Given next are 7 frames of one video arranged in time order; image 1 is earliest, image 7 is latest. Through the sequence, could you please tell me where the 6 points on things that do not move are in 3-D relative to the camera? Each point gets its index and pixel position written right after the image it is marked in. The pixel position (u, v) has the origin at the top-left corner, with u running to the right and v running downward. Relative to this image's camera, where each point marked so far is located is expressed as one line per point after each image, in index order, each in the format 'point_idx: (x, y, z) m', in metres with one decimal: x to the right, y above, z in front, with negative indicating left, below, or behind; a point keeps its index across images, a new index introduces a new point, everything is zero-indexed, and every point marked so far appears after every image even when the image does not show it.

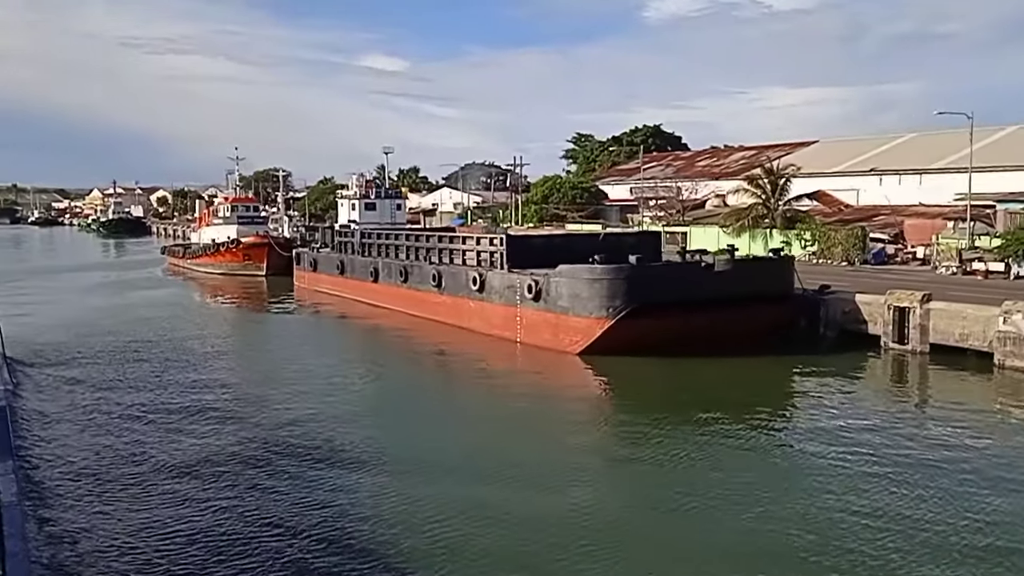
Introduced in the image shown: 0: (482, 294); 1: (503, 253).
0: (-0.6, -0.1, +19.2) m
1: (-0.1, +0.7, +19.3) m
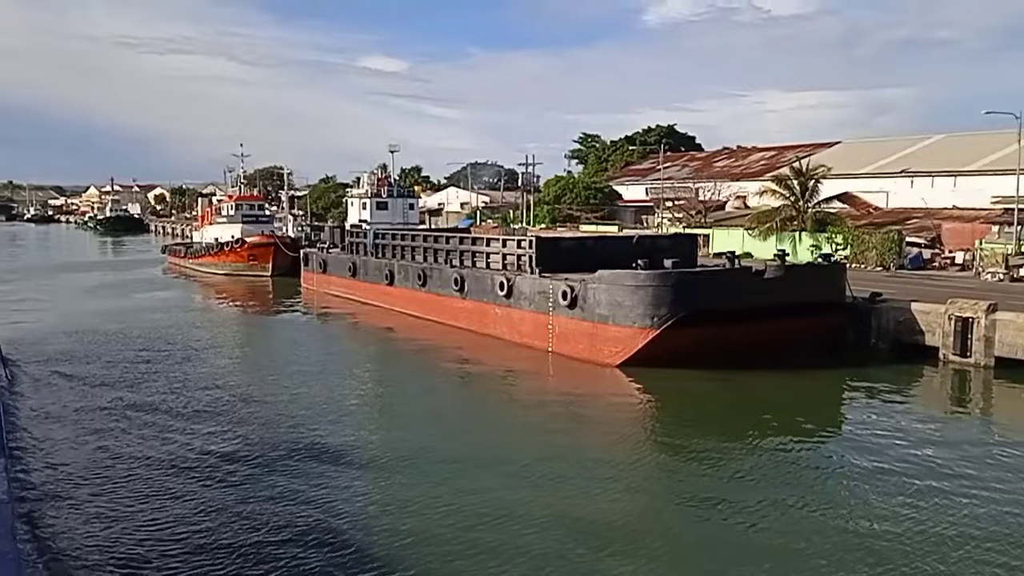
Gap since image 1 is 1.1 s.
0: (0.0, -0.3, +18.0) m
1: (+0.5, +0.6, +18.0) m
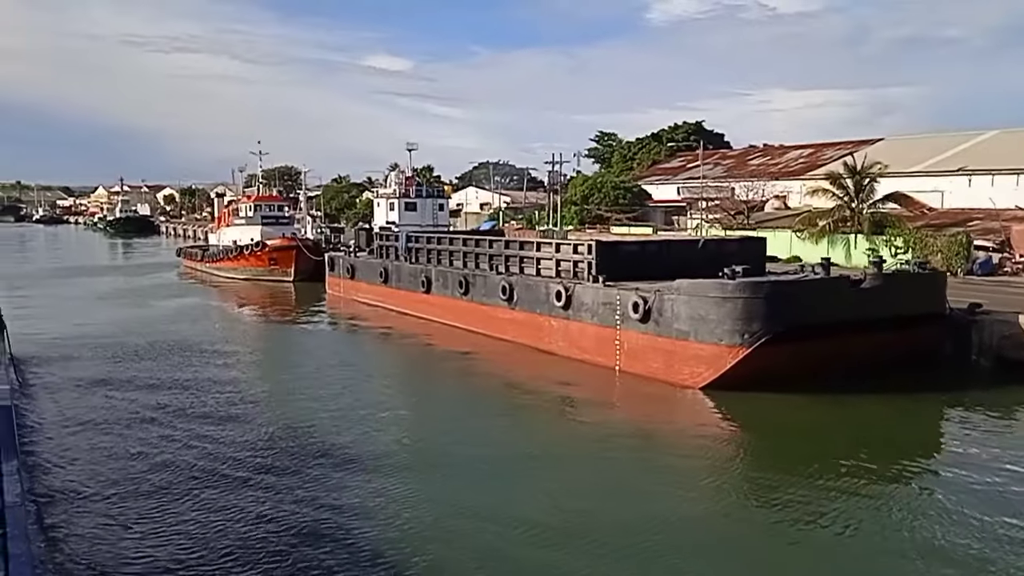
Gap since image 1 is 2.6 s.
0: (+1.0, -0.4, +16.3) m
1: (+1.6, +0.5, +16.3) m
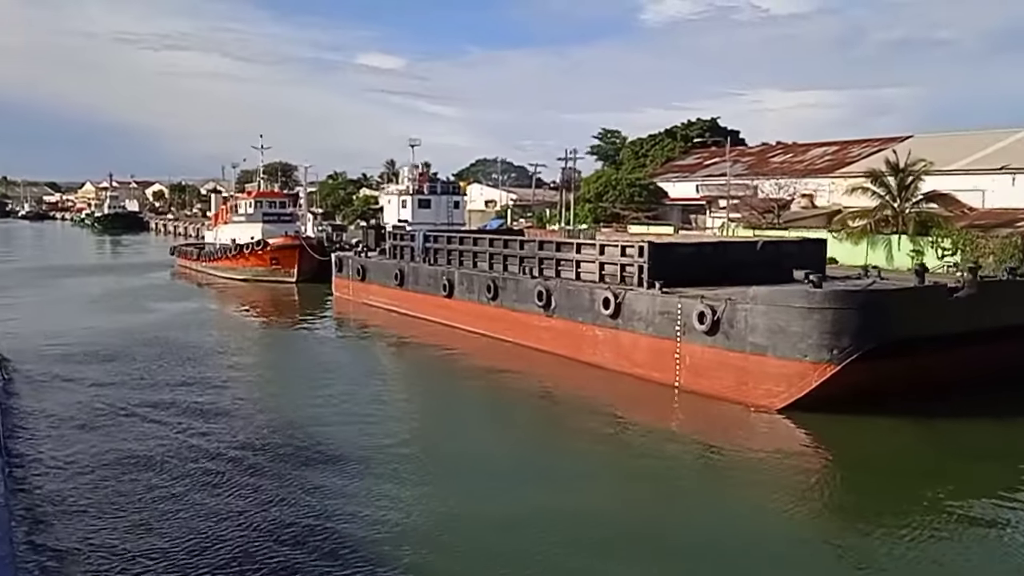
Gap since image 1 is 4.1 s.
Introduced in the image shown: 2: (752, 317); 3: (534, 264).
0: (+1.7, -0.5, +14.6) m
1: (+2.3, +0.3, +14.7) m
2: (+3.3, -0.4, +12.2) m
3: (+0.4, +0.5, +17.6) m
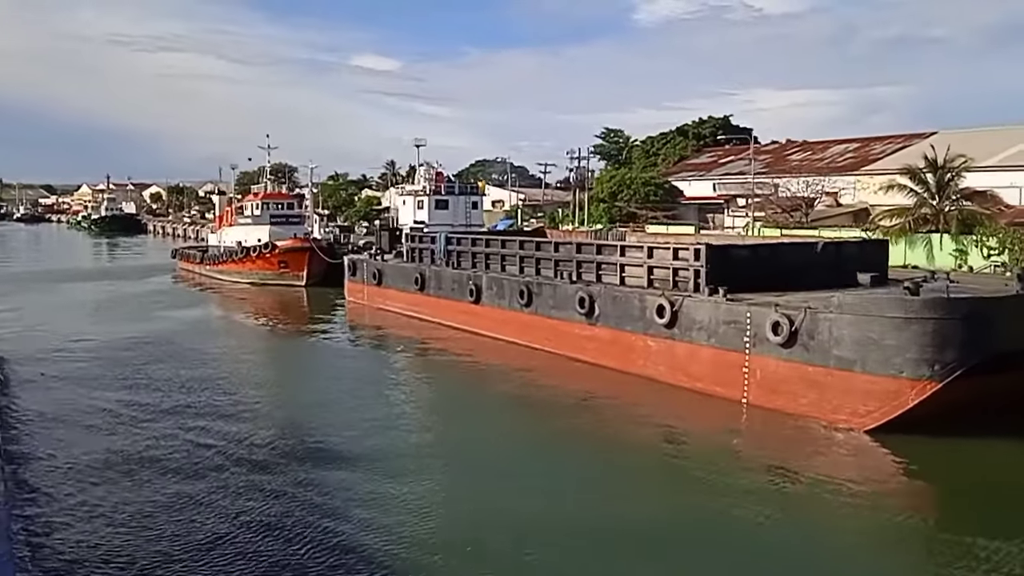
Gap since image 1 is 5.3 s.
0: (+2.4, -0.6, +13.4) m
1: (+3.0, +0.3, +13.4) m
2: (+4.1, -0.5, +11.0) m
3: (+1.1, +0.4, +16.3) m
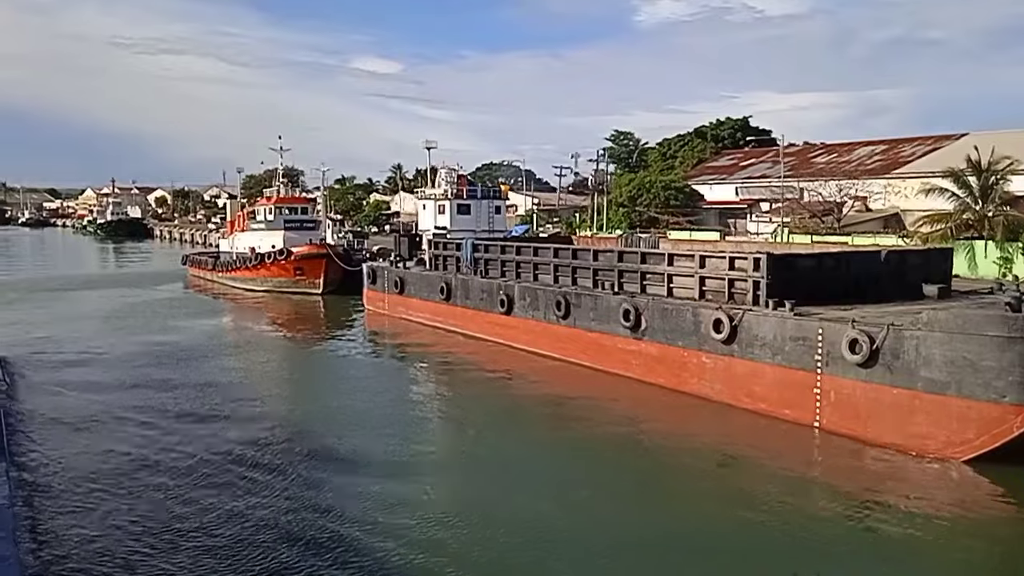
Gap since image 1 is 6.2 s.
0: (+3.1, -0.8, +12.4) m
1: (+3.6, +0.1, +12.5) m
2: (+4.7, -0.7, +10.0) m
3: (+1.8, +0.2, +15.4) m
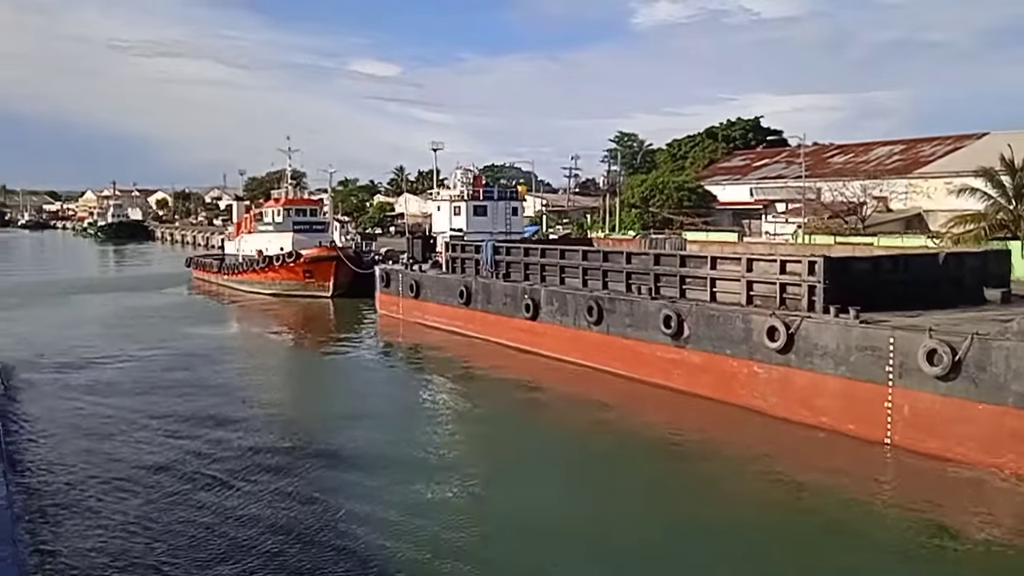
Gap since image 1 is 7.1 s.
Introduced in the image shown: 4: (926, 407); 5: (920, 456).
0: (+3.6, -0.9, +11.6) m
1: (+4.1, 0.0, +11.6) m
2: (+5.2, -0.7, +9.2) m
3: (+2.3, +0.1, +14.5) m
4: (+4.7, -1.3, +9.9) m
5: (+4.7, -1.9, +10.1) m
